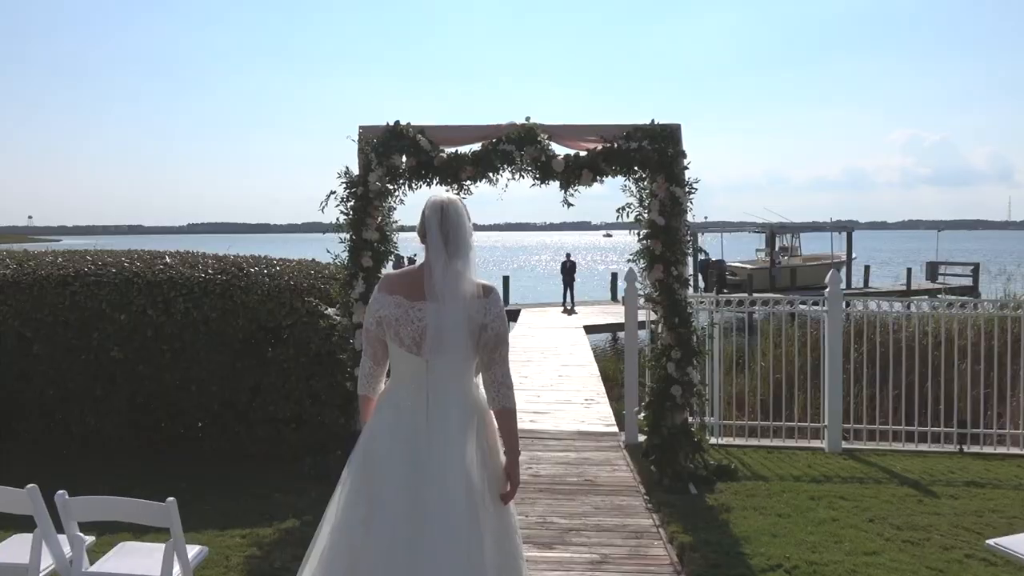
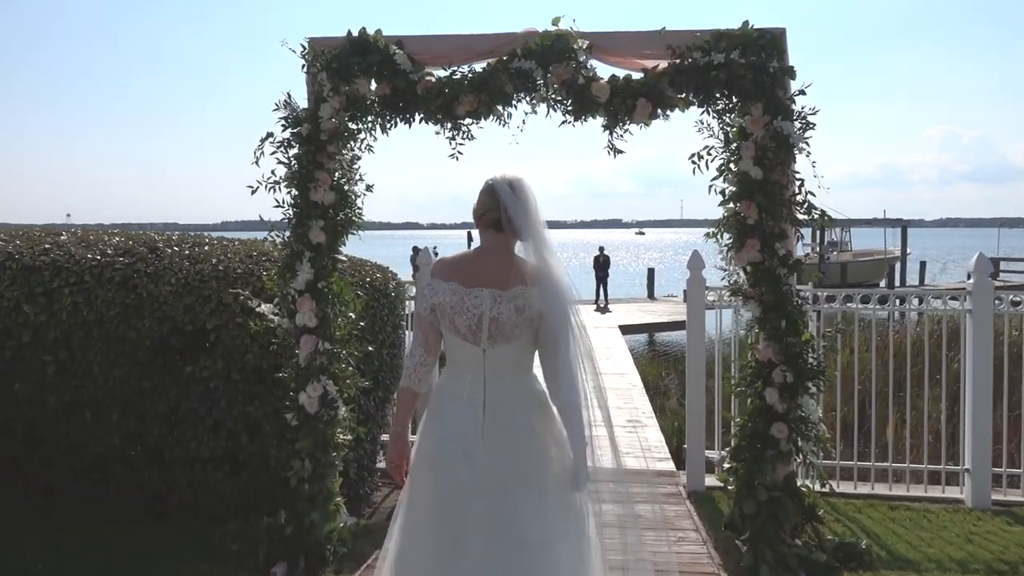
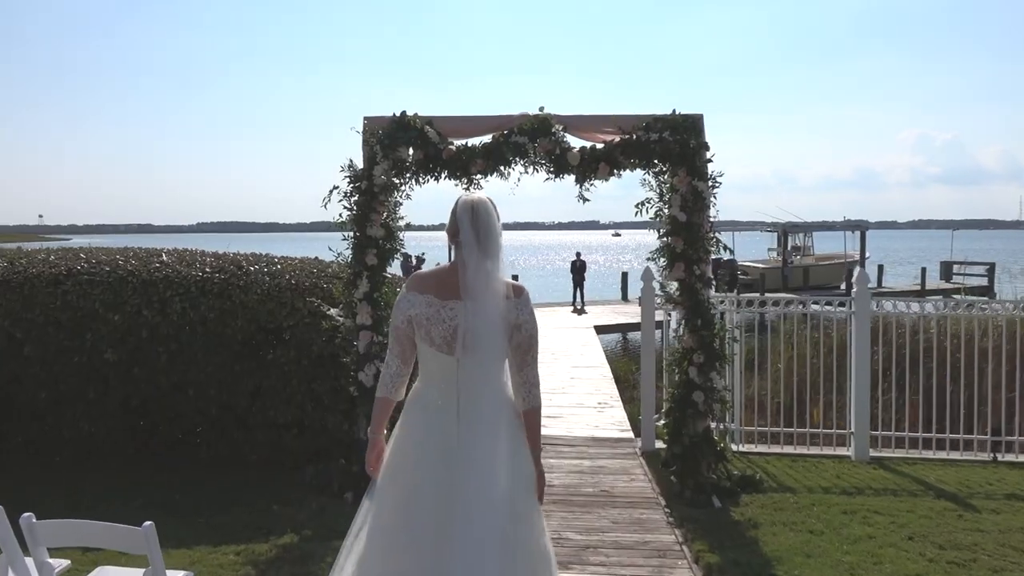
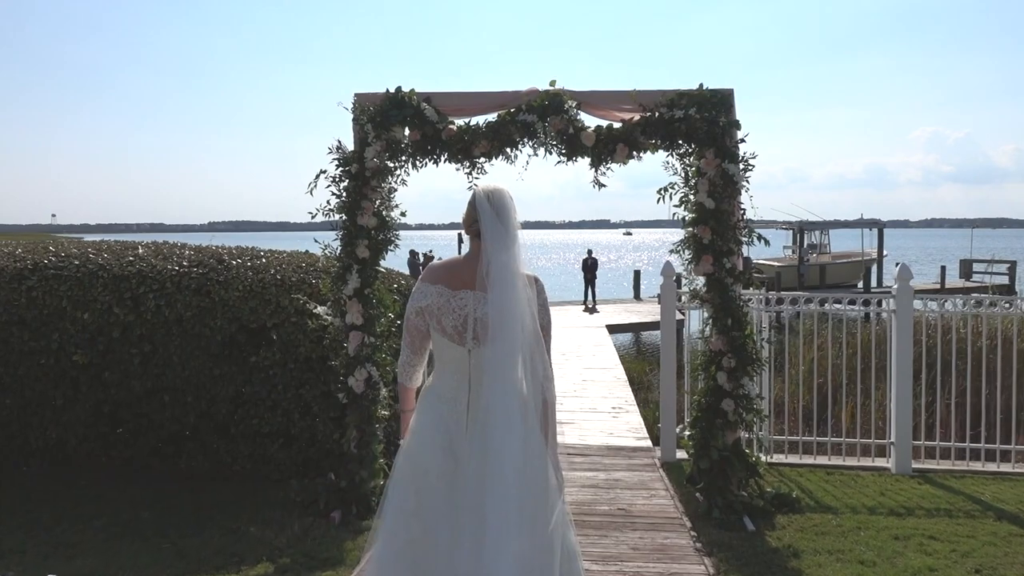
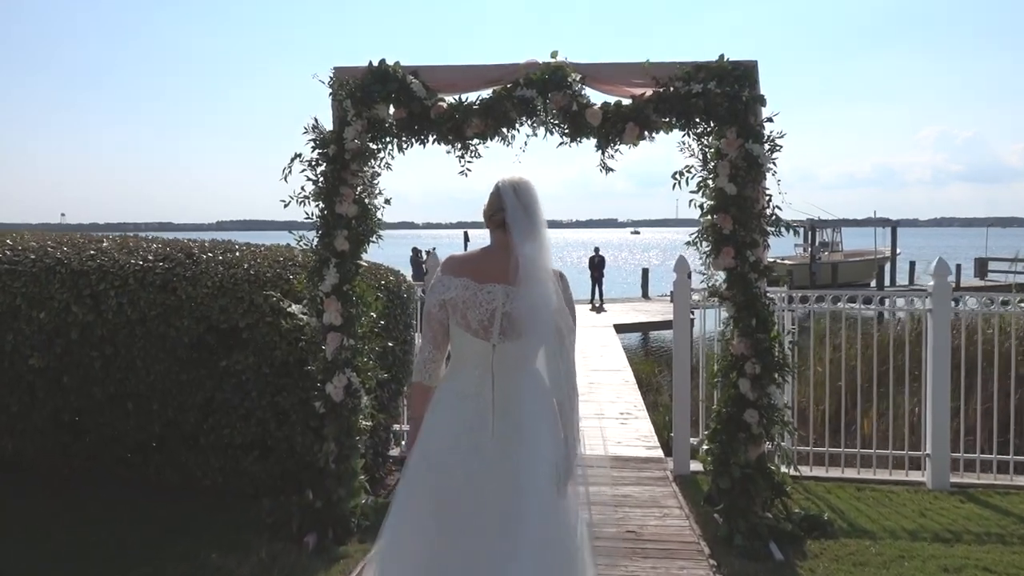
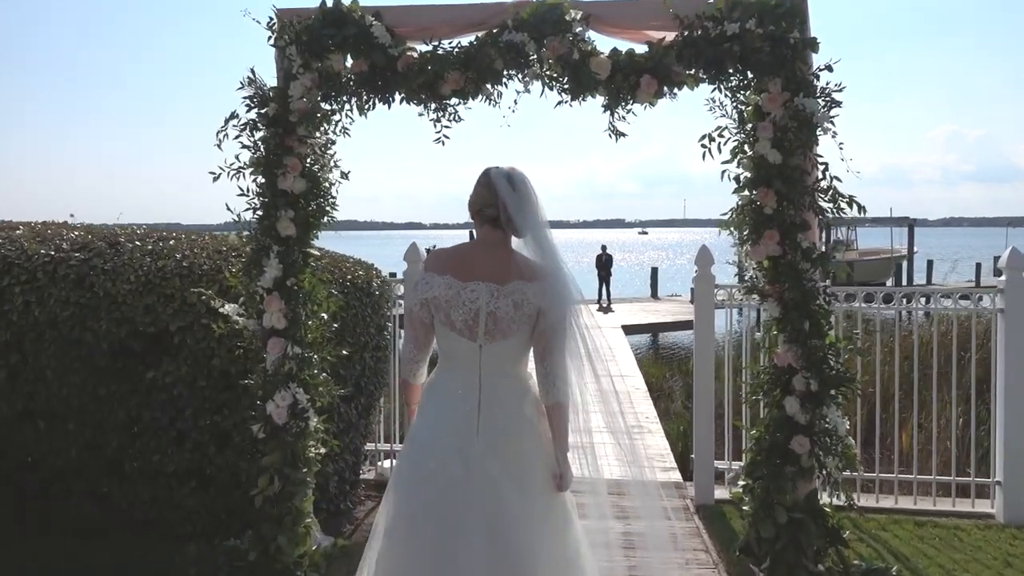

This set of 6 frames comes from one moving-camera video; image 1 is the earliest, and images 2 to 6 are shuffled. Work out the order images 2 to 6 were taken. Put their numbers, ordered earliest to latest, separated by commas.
3, 4, 5, 2, 6
